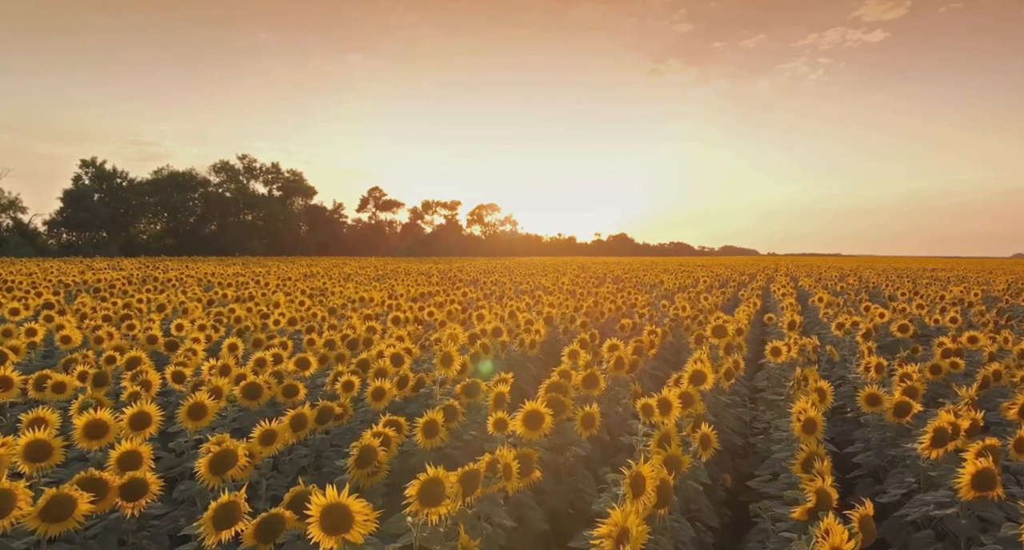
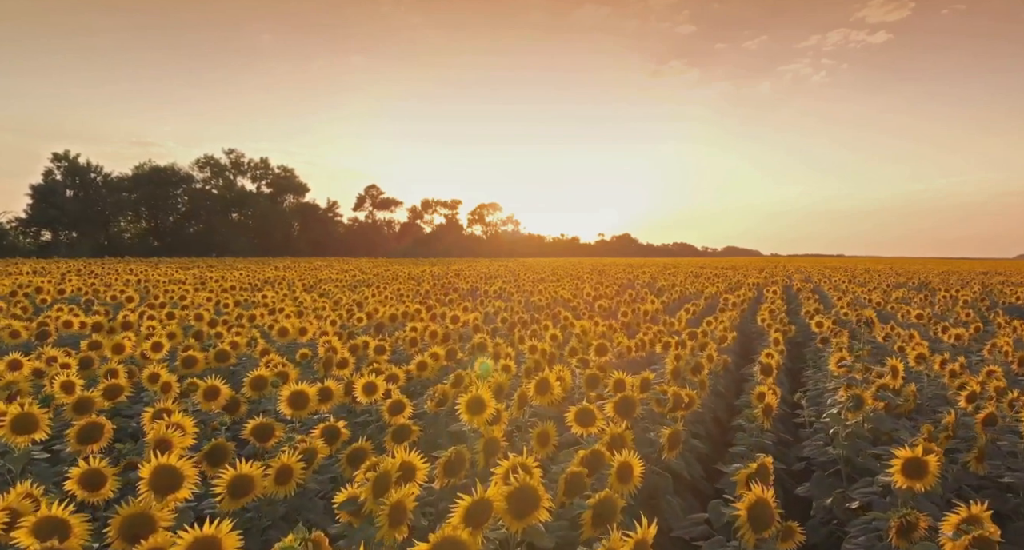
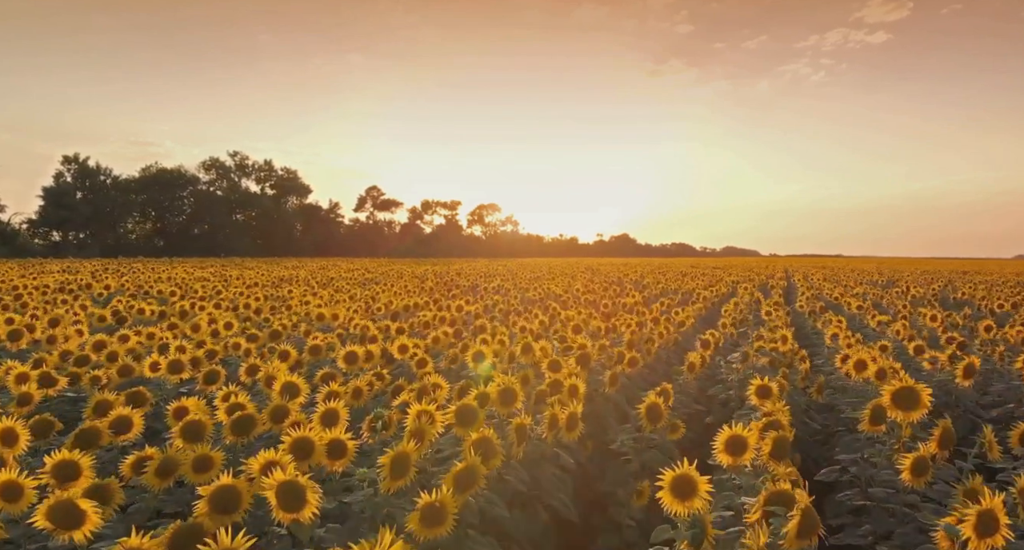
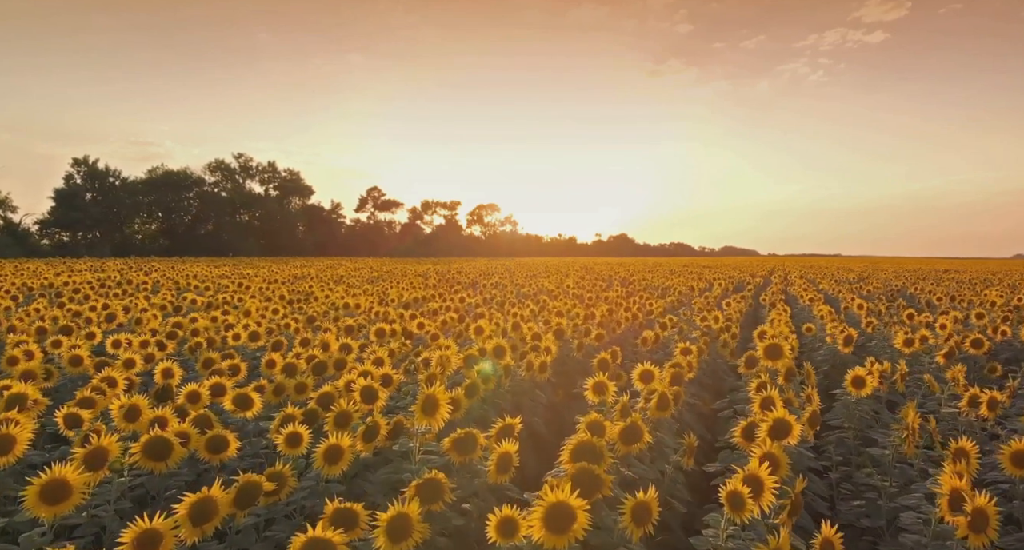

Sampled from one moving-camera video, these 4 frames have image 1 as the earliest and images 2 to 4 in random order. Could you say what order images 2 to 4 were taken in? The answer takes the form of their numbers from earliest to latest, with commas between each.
4, 3, 2
